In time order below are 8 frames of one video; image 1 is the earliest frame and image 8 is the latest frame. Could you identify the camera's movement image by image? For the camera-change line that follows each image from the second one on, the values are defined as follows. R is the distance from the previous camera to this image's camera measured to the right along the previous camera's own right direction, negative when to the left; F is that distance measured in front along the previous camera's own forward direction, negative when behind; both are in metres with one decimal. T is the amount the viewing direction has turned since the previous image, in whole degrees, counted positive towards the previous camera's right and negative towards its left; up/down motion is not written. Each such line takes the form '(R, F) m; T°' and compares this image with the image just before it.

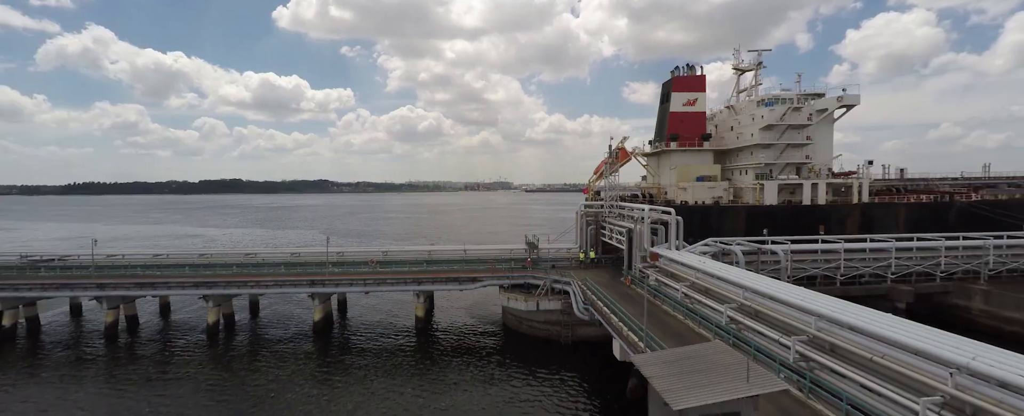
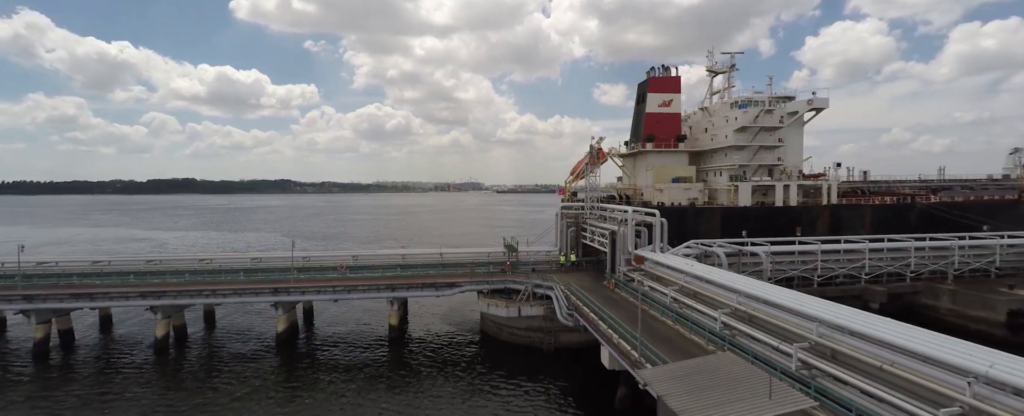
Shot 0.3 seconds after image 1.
(-0.2, +0.9) m; +4°
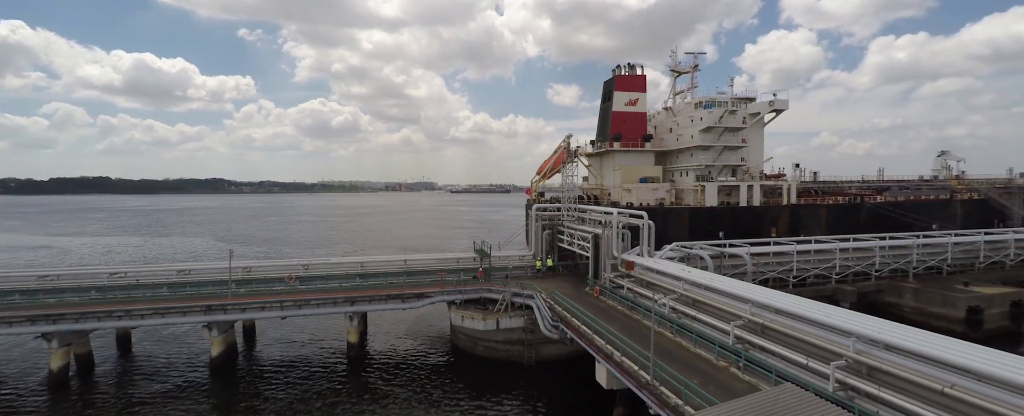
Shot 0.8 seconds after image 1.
(-0.7, +1.7) m; +6°
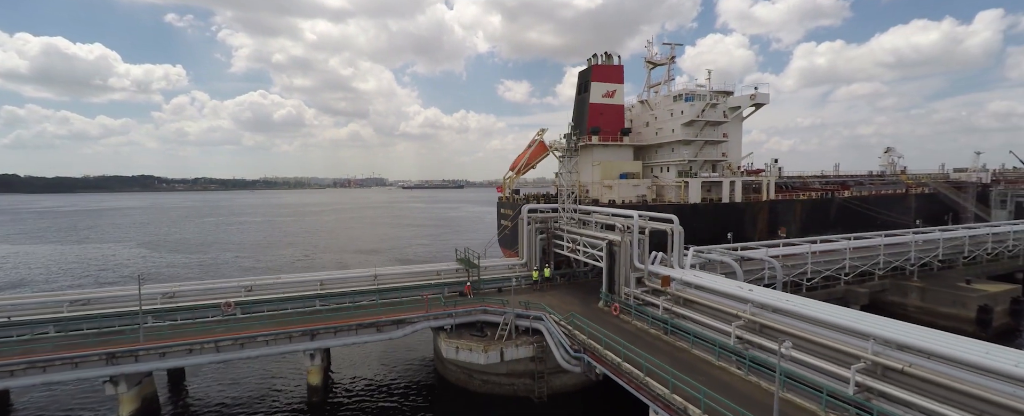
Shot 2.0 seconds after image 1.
(-1.7, +3.2) m; +6°
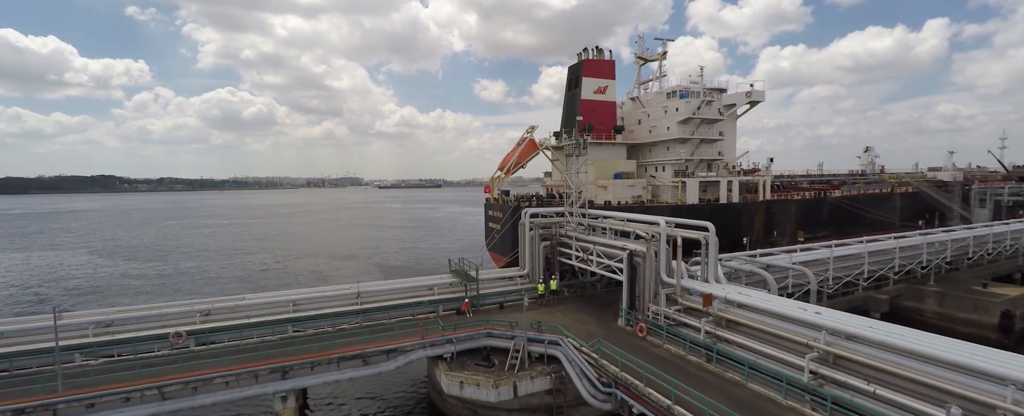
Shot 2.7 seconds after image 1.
(-1.0, +2.1) m; +3°
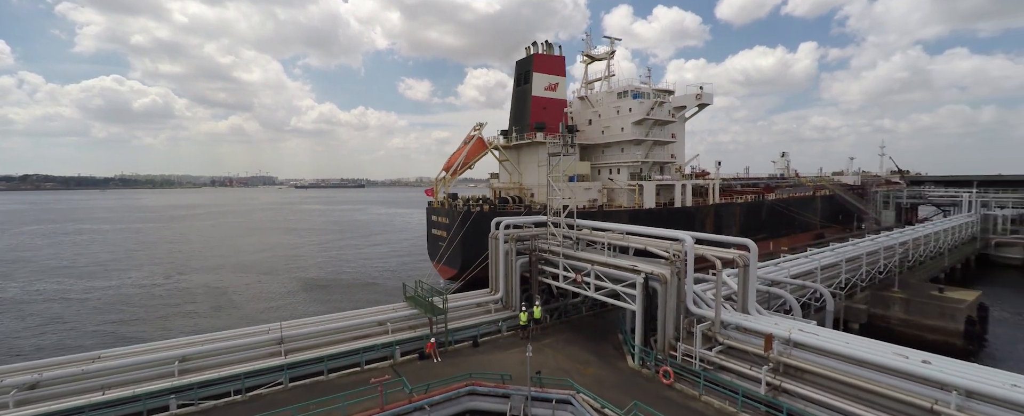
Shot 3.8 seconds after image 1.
(-1.5, +3.4) m; +10°
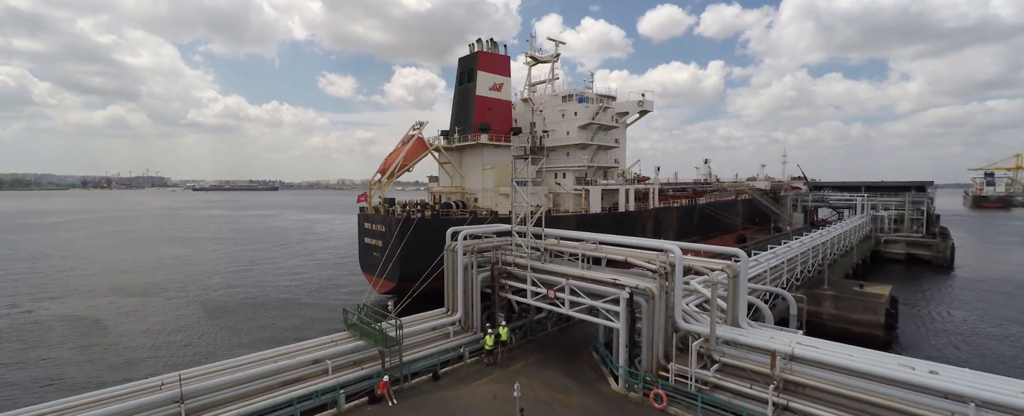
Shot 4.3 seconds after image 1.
(-0.9, +1.6) m; +9°
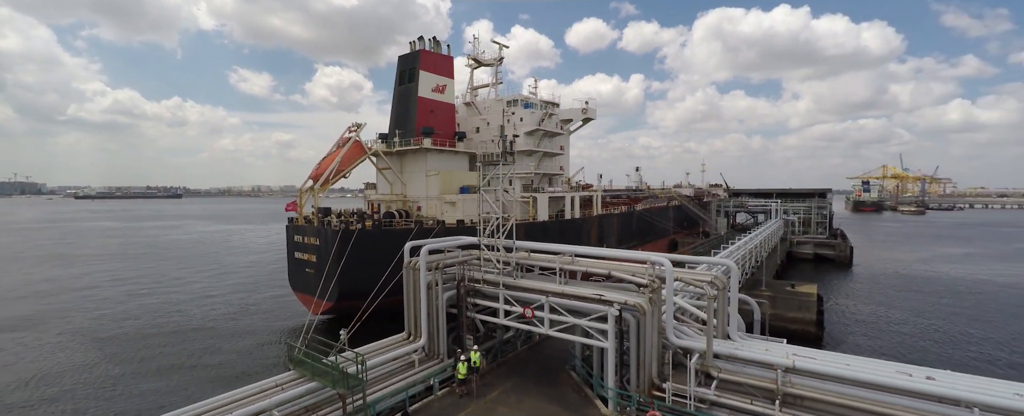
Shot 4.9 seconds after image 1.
(-1.1, +1.1) m; +9°
